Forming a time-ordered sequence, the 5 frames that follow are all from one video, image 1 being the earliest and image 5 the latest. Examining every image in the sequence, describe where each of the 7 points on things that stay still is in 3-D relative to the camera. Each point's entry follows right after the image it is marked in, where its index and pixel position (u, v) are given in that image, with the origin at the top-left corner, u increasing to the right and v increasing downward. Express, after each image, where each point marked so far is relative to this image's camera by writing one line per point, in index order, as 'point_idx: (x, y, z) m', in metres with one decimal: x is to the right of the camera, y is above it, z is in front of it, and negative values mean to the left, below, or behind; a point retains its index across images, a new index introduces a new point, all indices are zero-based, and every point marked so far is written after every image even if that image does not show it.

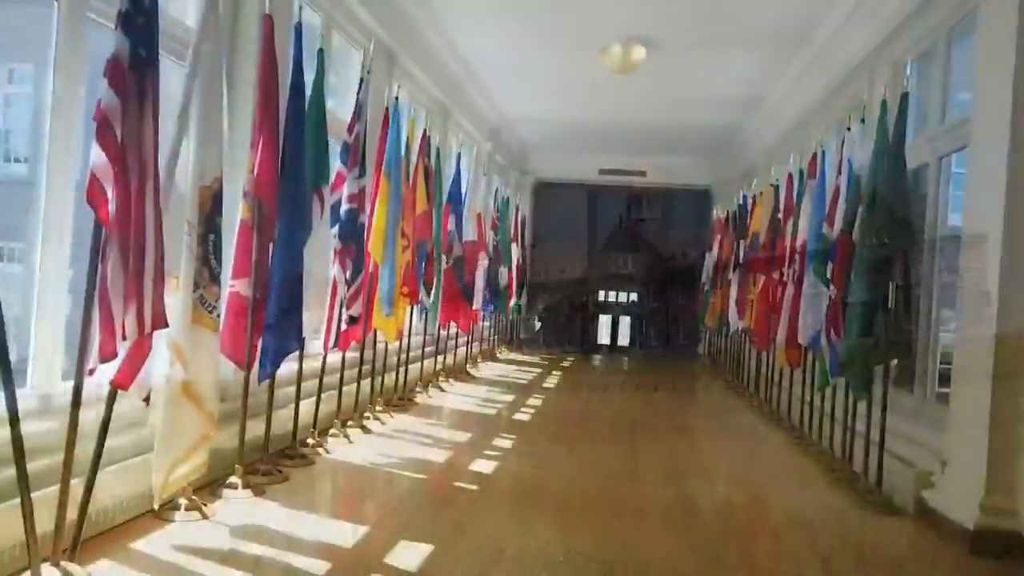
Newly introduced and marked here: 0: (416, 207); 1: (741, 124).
0: (-0.6, +0.5, +4.8) m
1: (+2.5, +1.8, +7.9) m
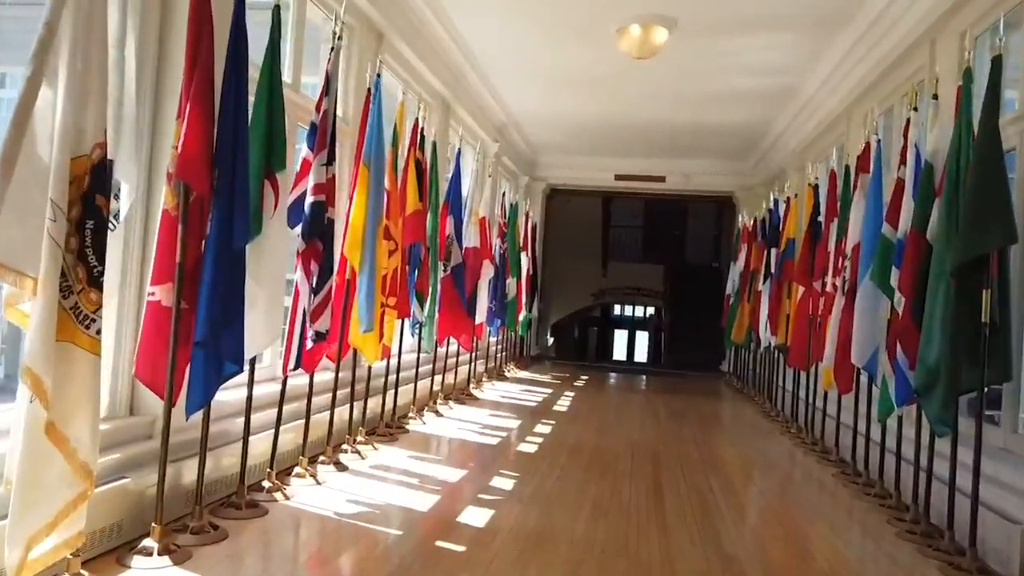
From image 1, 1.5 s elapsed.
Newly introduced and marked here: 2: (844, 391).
0: (-0.6, +0.5, +4.2) m
1: (+2.6, +1.7, +7.3) m
2: (+1.9, -0.6, +4.0) m
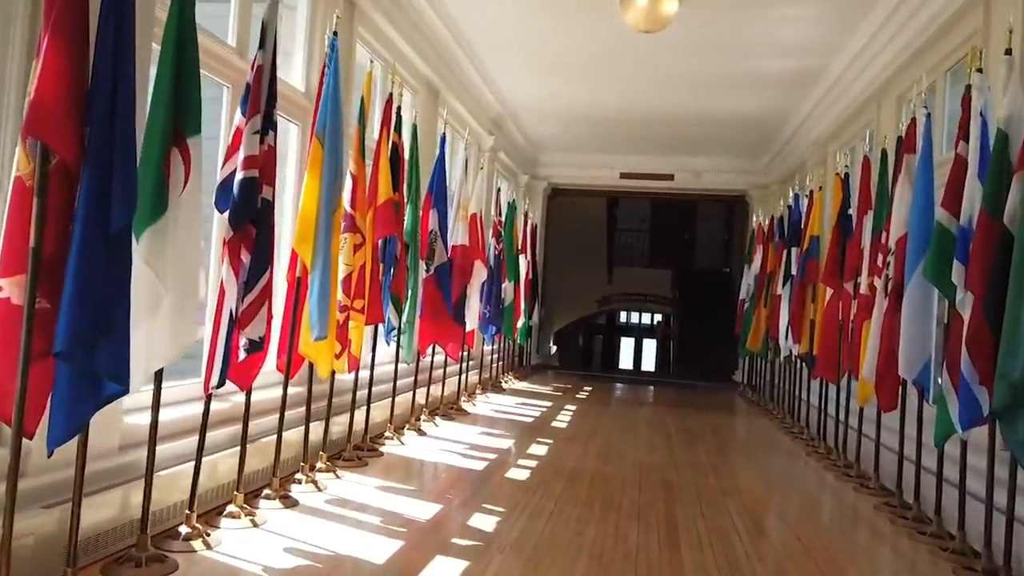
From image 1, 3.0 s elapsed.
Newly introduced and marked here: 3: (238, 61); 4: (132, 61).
0: (-0.7, +0.5, +3.6) m
1: (+2.6, +1.7, +6.7) m
2: (+1.8, -0.6, +3.4) m
3: (-1.1, +1.0, +3.1) m
4: (-1.0, +0.6, +1.8) m
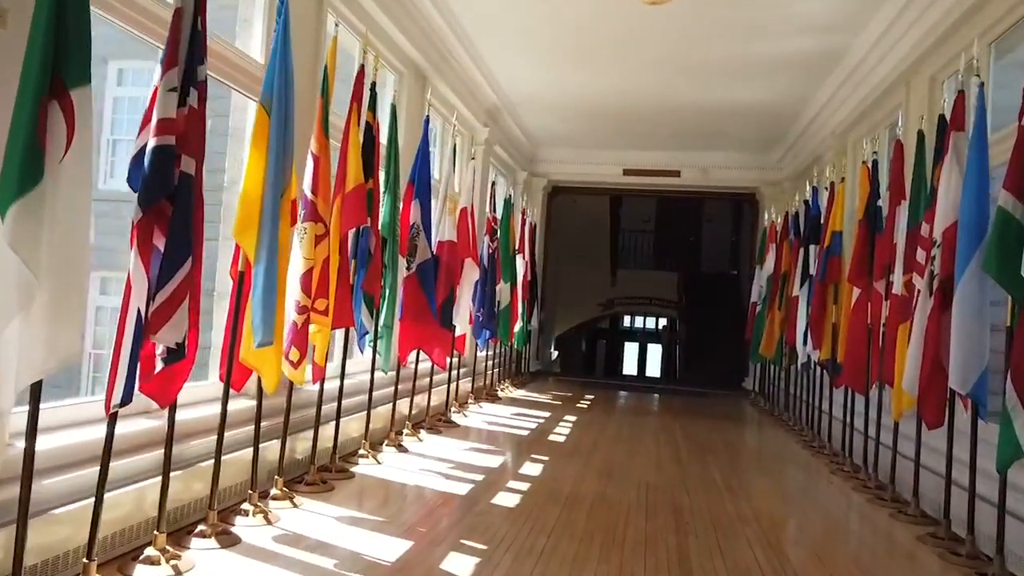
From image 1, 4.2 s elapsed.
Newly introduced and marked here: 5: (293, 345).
0: (-0.7, +0.5, +3.2) m
1: (+2.5, +1.7, +6.2) m
2: (+1.7, -0.6, +3.0) m
3: (-1.2, +1.0, +2.7) m
4: (-1.0, +0.6, +1.4) m
5: (-0.9, -0.2, +2.8) m
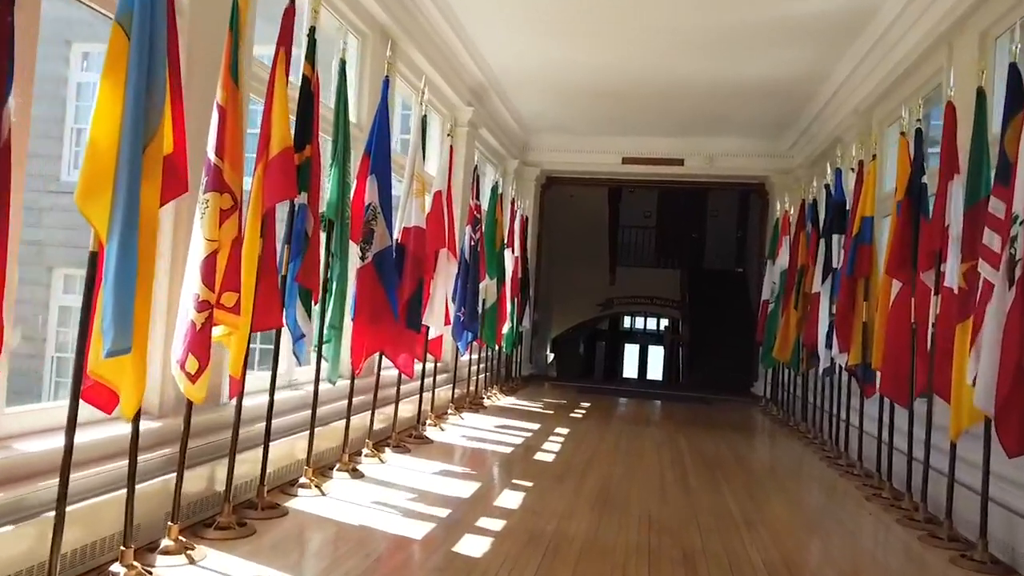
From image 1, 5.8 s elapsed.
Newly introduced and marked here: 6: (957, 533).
0: (-0.8, +0.5, +2.5) m
1: (+2.4, +1.7, +5.6) m
2: (+1.6, -0.5, +2.3) m
3: (-1.3, +1.0, +2.0) m
4: (-1.1, +0.6, +0.7) m
5: (-1.0, -0.2, +2.2) m
6: (+1.9, -1.0, +3.1) m
